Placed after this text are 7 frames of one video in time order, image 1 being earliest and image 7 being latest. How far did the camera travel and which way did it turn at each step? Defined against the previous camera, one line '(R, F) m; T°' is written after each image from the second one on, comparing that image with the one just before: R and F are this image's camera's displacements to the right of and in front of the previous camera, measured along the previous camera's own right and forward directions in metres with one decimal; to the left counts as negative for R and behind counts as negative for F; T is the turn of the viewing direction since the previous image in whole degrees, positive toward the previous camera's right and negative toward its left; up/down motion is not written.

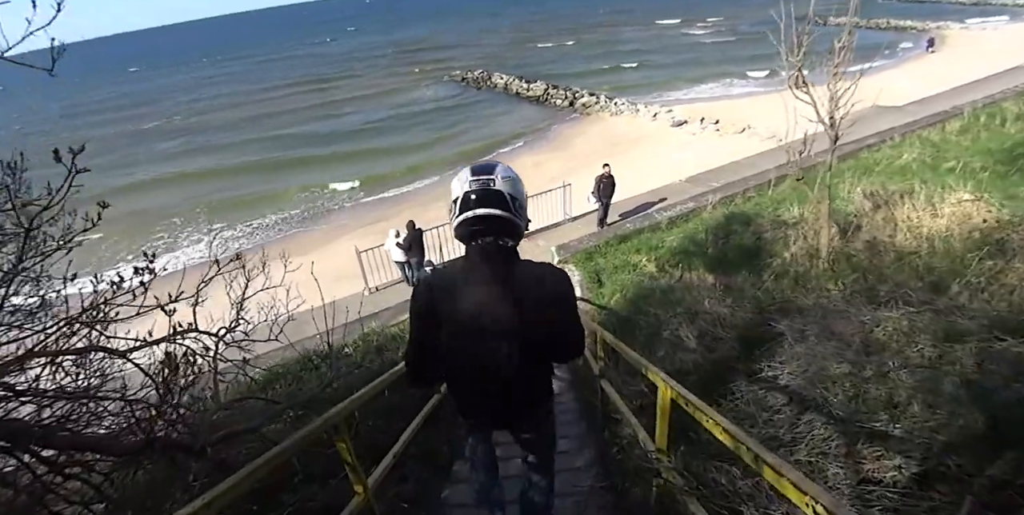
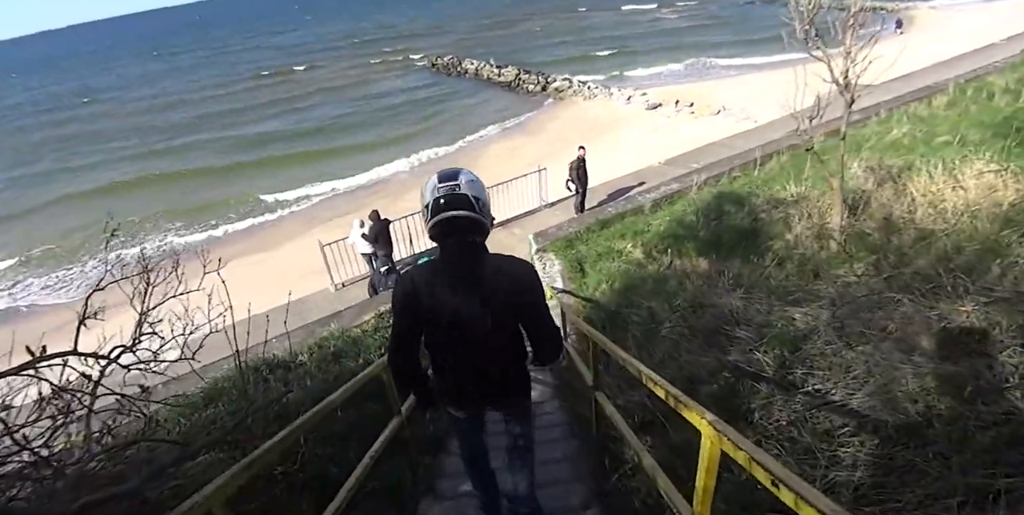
(0.0, +0.6) m; +3°
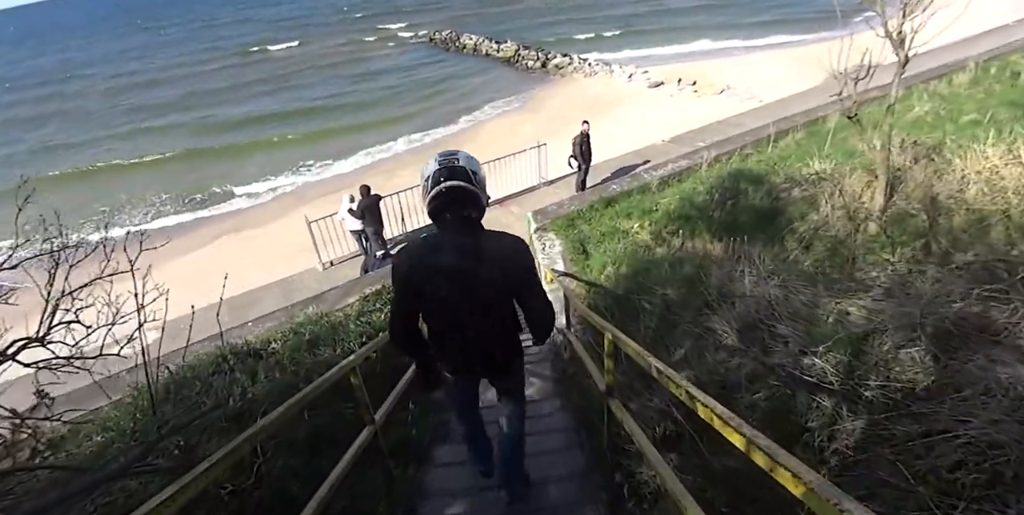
(0.0, +0.5) m; +1°
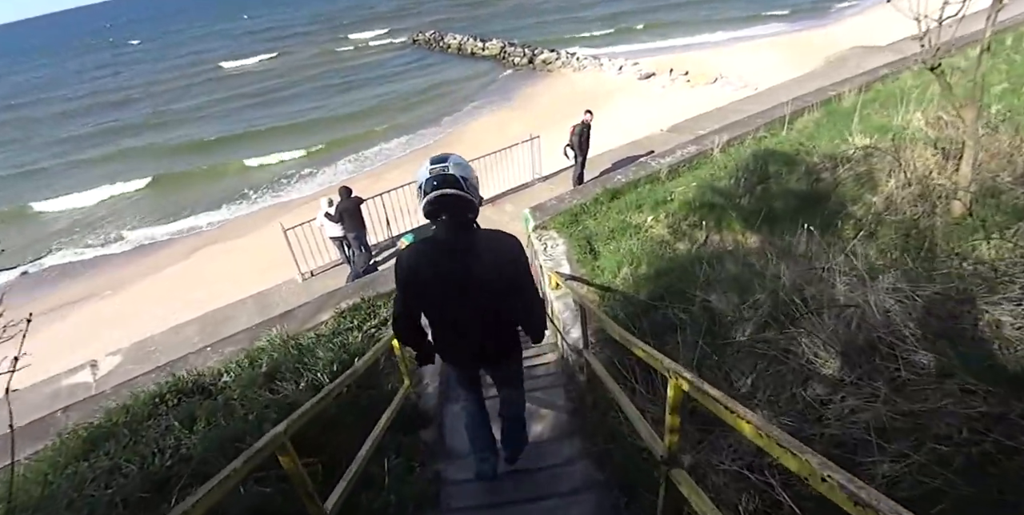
(0.0, +0.7) m; +1°
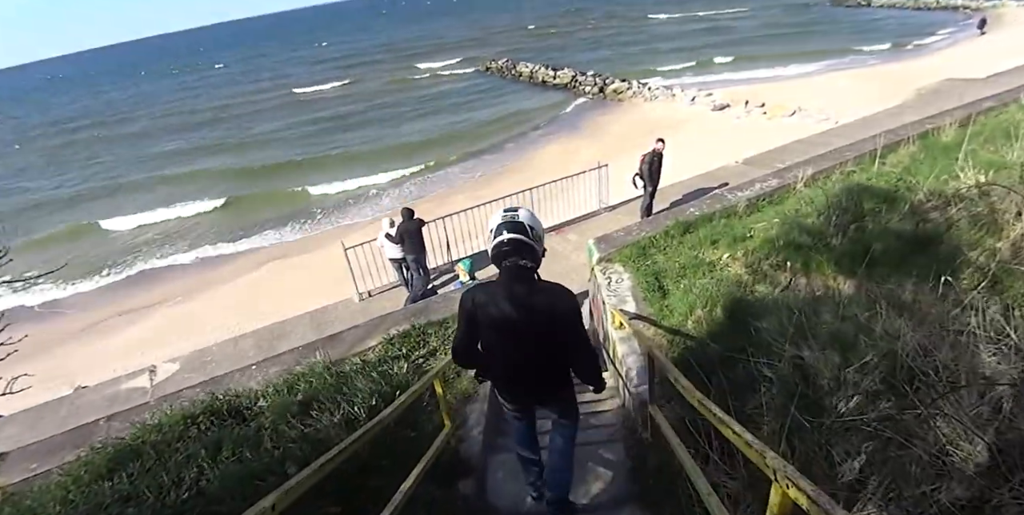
(0.0, +0.2) m; -7°
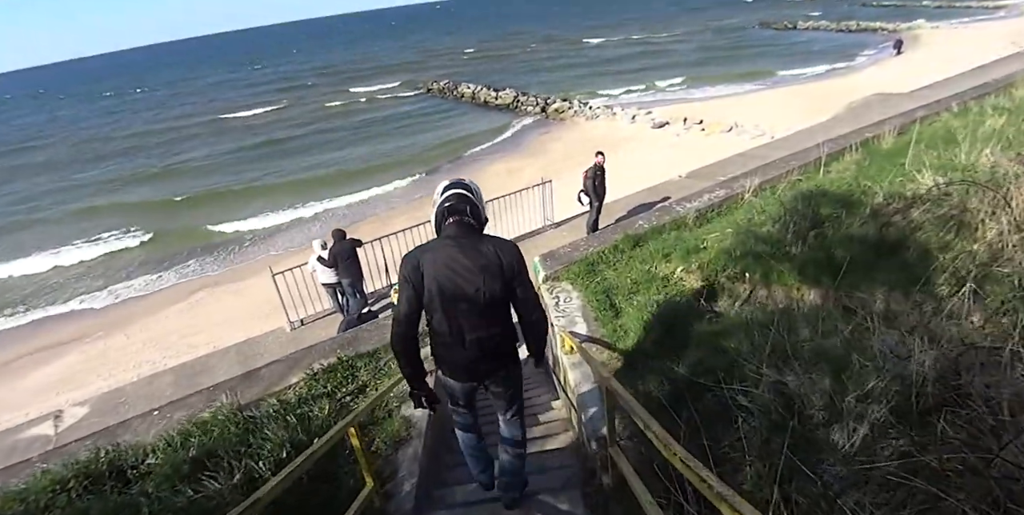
(+0.1, +0.5) m; +6°
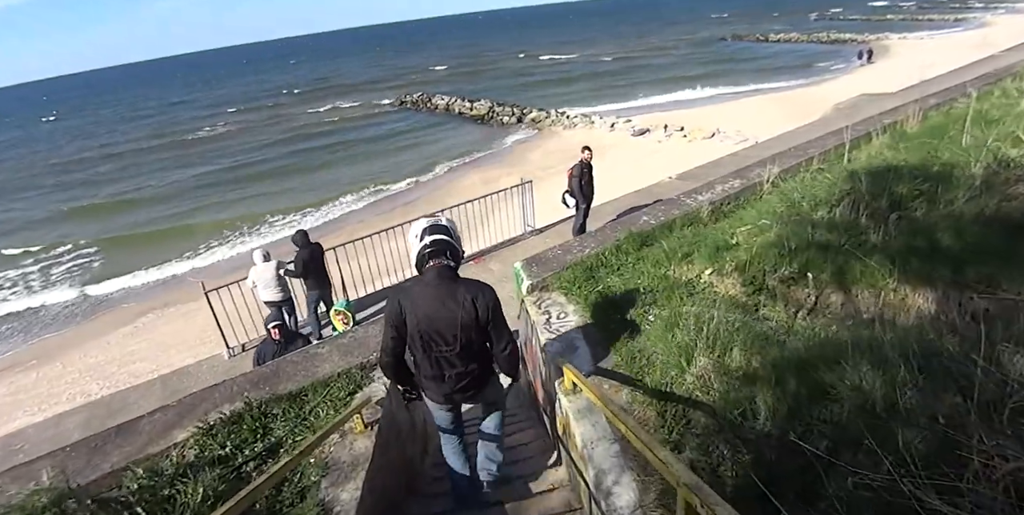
(0.0, +1.1) m; +3°
